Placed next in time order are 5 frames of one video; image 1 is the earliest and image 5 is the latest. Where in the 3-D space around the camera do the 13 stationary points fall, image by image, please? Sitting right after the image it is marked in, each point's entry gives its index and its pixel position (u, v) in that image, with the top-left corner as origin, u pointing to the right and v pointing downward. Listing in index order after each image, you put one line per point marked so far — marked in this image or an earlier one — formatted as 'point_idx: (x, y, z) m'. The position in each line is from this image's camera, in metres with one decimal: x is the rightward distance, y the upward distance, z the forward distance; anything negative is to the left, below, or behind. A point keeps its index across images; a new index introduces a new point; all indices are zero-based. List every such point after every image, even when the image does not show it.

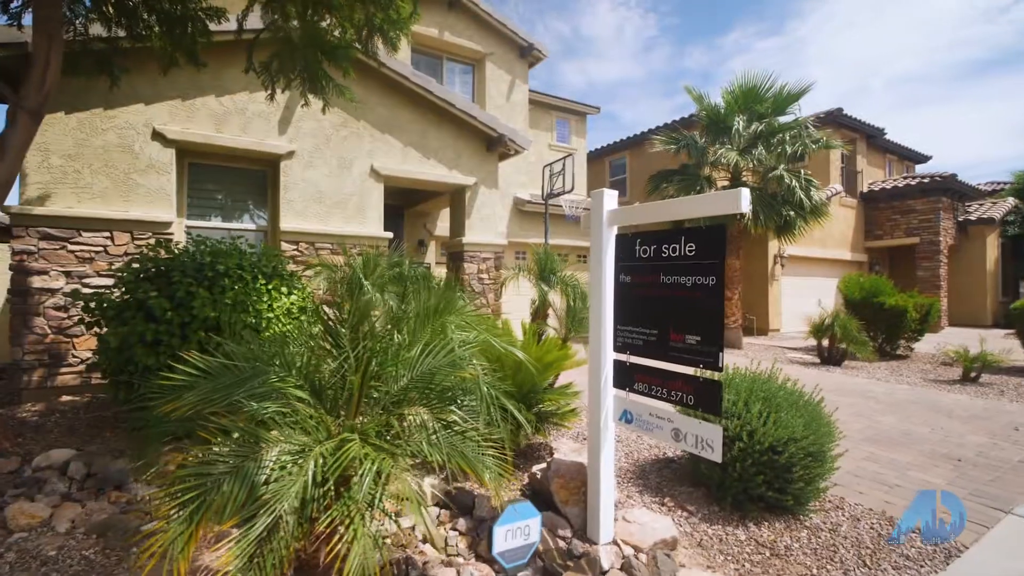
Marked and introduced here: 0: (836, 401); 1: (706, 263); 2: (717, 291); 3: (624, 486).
0: (+5.2, -1.8, +8.6) m
1: (+1.2, +0.2, +3.6) m
2: (+1.3, 0.0, +3.6) m
3: (+1.1, -1.9, +5.2) m
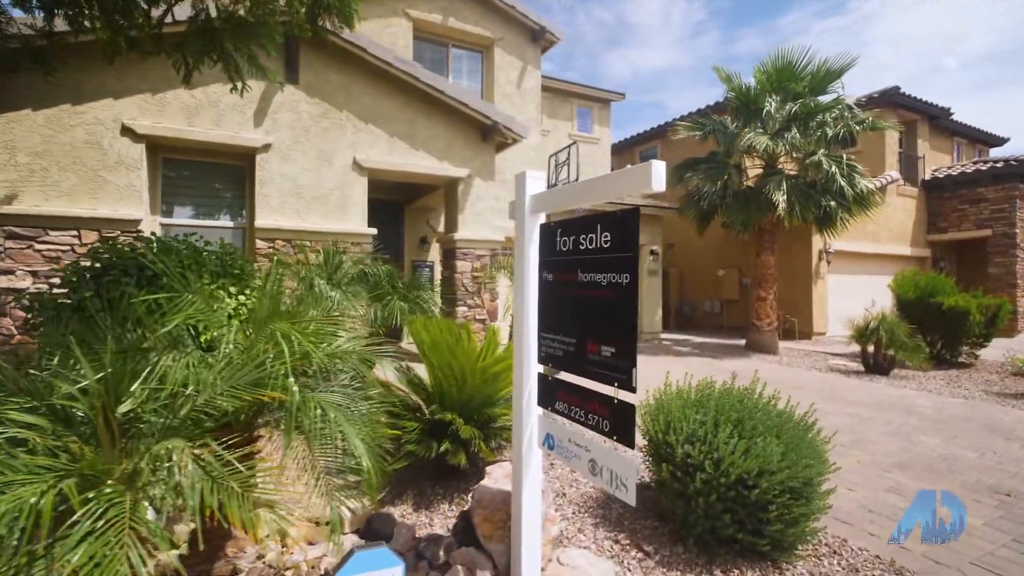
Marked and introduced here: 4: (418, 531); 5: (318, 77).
0: (+5.0, -1.8, +7.5) m
1: (+0.6, +0.2, +2.9) m
2: (+0.6, 0.0, +2.8) m
3: (+0.5, -1.9, +4.5) m
4: (-0.8, -1.9, +4.3) m
5: (-2.7, +3.0, +7.6) m
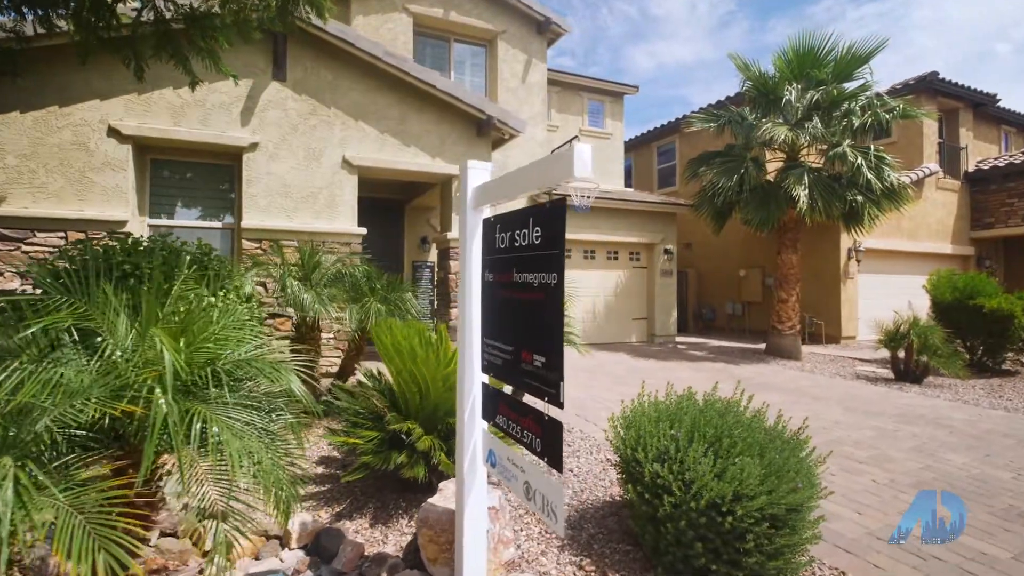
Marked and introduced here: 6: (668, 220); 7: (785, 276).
0: (+4.8, -1.8, +6.9) m
1: (+0.2, +0.2, +2.6) m
2: (+0.2, 0.0, +2.5) m
3: (+0.2, -1.9, +4.2) m
4: (-1.1, -1.9, +4.0) m
5: (-2.8, +2.9, +7.5) m
6: (+3.6, +1.5, +12.5) m
7: (+5.6, +0.2, +11.3) m
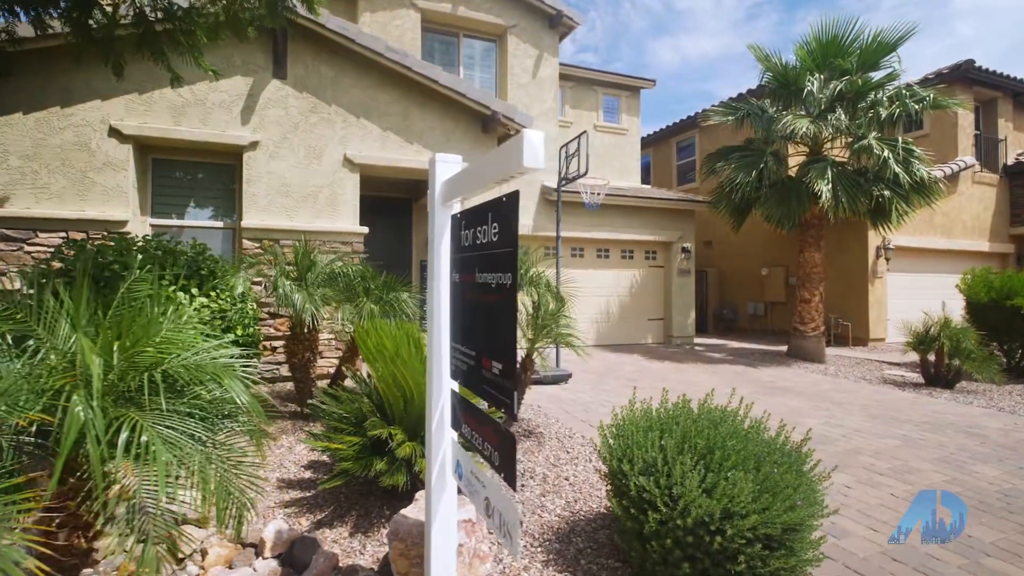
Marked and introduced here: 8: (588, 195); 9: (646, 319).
0: (+4.8, -1.8, +6.4) m
1: (0.0, +0.2, +2.4) m
2: (0.0, 0.0, +2.3) m
3: (+0.1, -1.9, +4.0) m
4: (-1.2, -1.9, +3.8) m
5: (-2.8, +2.9, +7.4) m
6: (+3.8, +1.6, +12.1) m
7: (+5.9, +0.3, +10.8) m
8: (+1.4, +1.8, +10.8) m
9: (+2.9, -0.7, +12.0) m
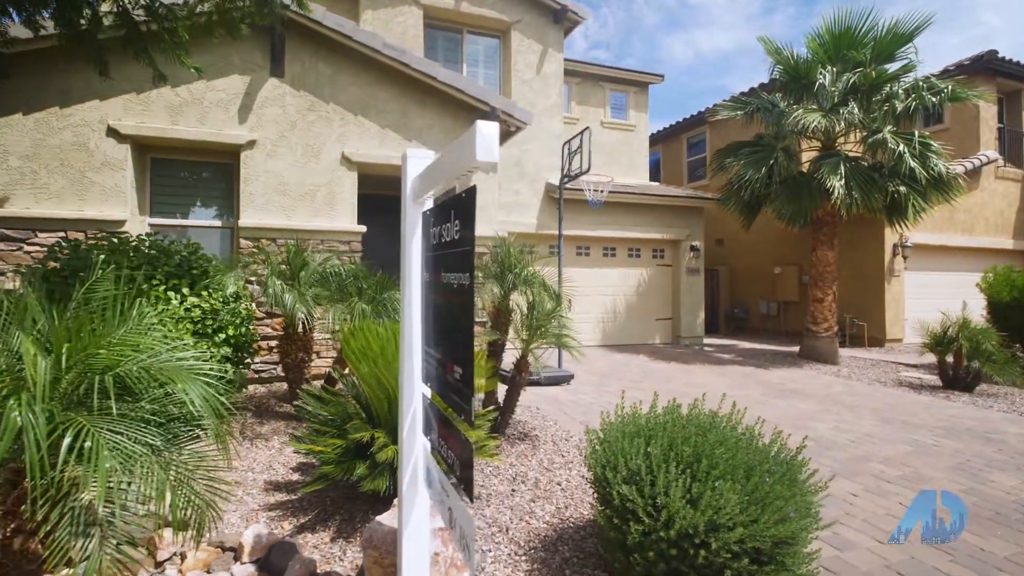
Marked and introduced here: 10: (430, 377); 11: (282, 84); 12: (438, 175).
0: (+4.8, -1.8, +6.2) m
1: (-0.2, +0.2, +2.2) m
2: (-0.2, 0.0, +2.2) m
3: (0.0, -1.9, +3.8) m
4: (-1.3, -1.9, +3.8) m
5: (-2.8, +3.0, +7.3) m
6: (+3.9, +1.6, +11.8) m
7: (+5.9, +0.3, +10.5) m
8: (+1.5, +1.9, +10.6) m
9: (+3.1, -0.7, +11.8) m
10: (-0.4, -0.5, +2.8) m
11: (-3.1, +2.7, +7.2) m
12: (-0.3, +0.5, +2.5) m
